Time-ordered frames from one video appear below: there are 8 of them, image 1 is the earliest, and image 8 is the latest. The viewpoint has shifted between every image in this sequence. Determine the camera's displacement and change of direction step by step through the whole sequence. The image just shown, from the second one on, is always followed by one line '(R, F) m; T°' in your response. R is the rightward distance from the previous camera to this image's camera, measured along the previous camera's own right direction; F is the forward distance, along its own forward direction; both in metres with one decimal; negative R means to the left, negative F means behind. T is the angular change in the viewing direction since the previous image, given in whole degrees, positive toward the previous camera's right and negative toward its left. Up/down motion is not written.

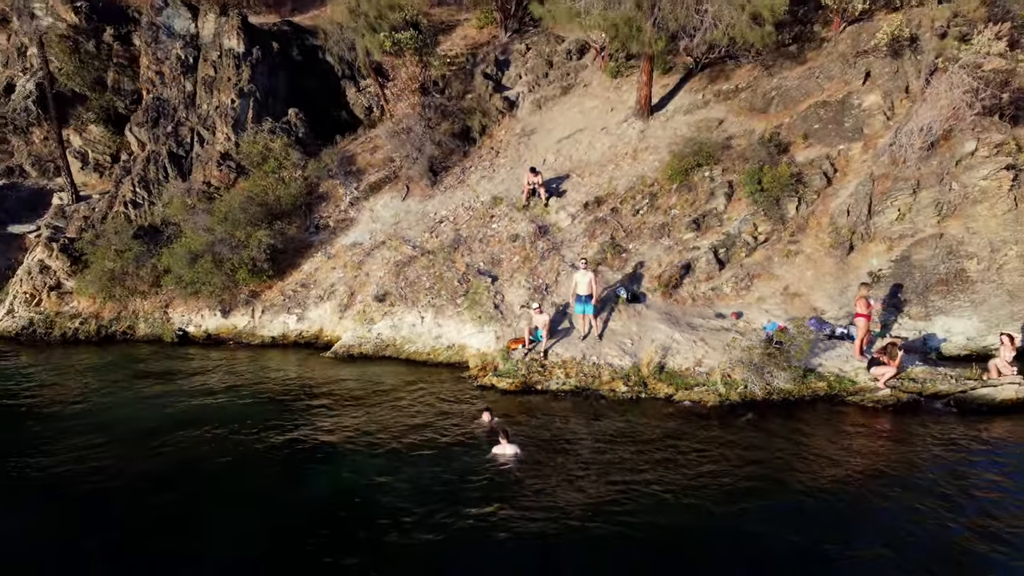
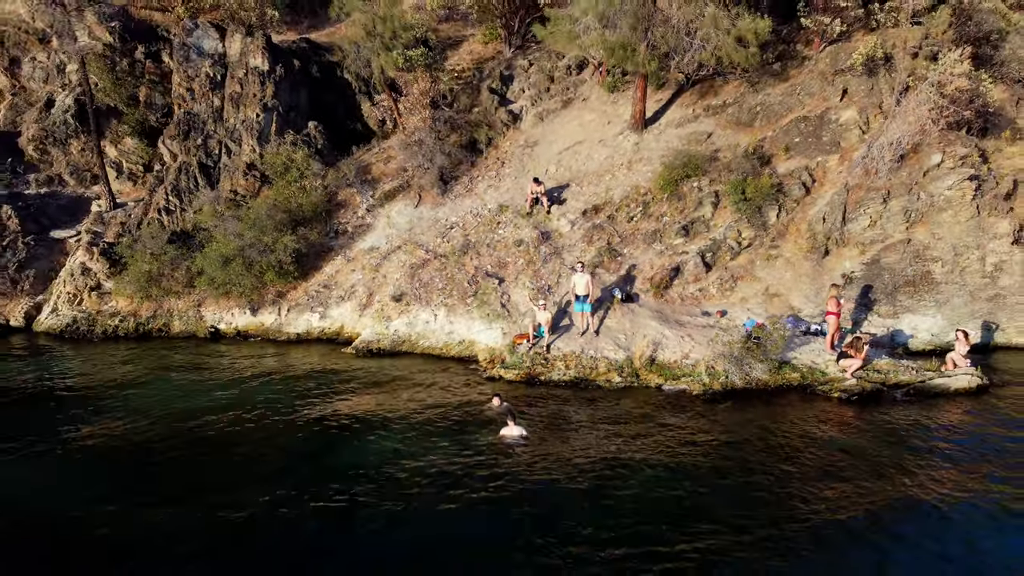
(-0.1, -1.5) m; 0°
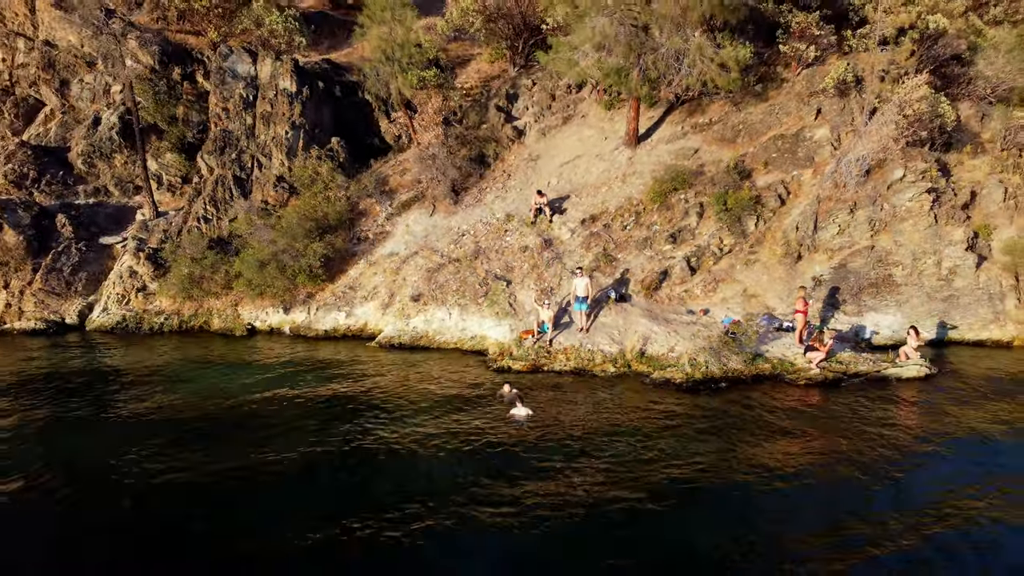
(-0.2, -2.0) m; 0°
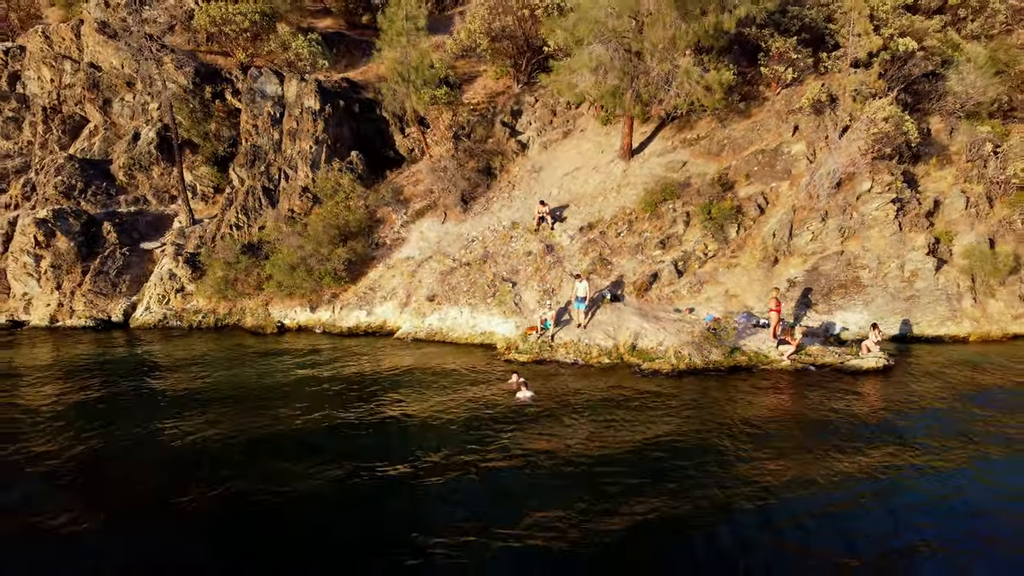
(-0.2, -2.1) m; 0°
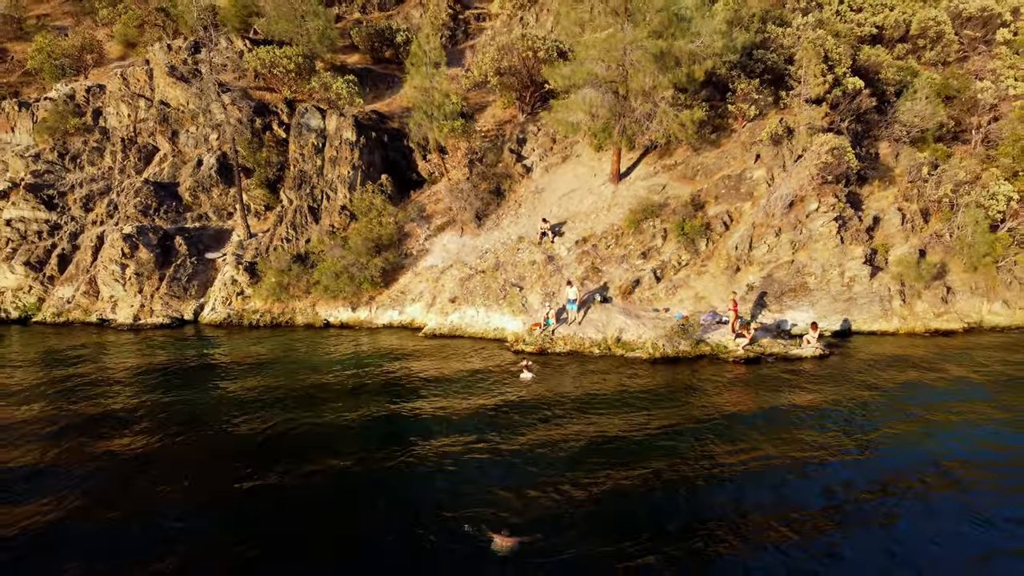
(-0.3, -4.4) m; 0°
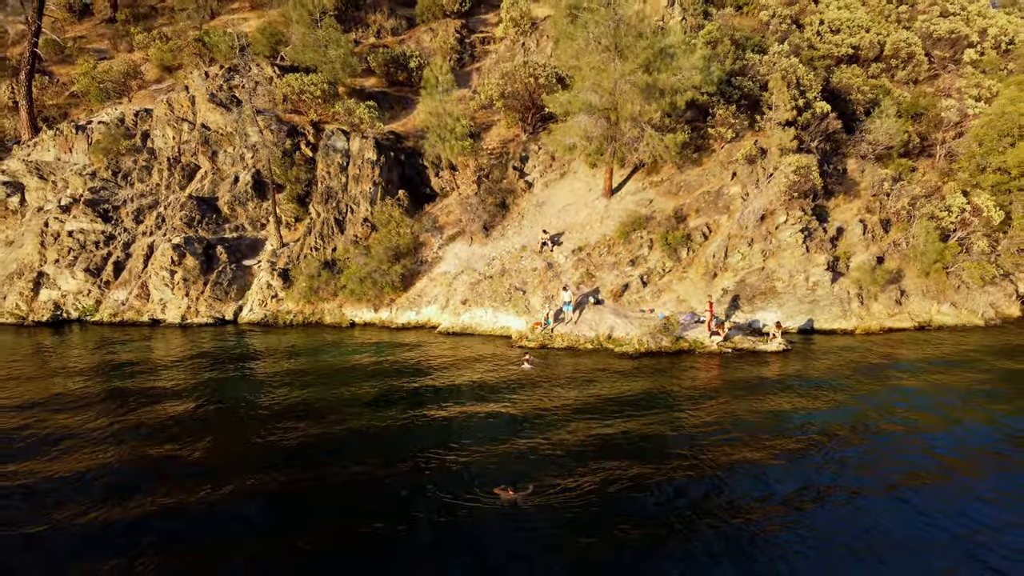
(-0.2, -3.5) m; 0°
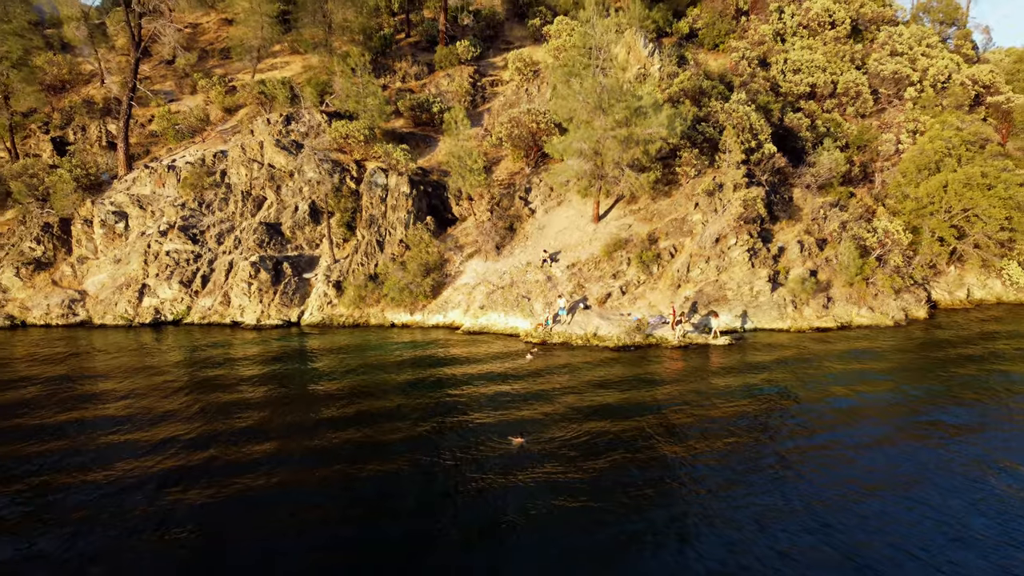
(-0.5, -7.8) m; 0°
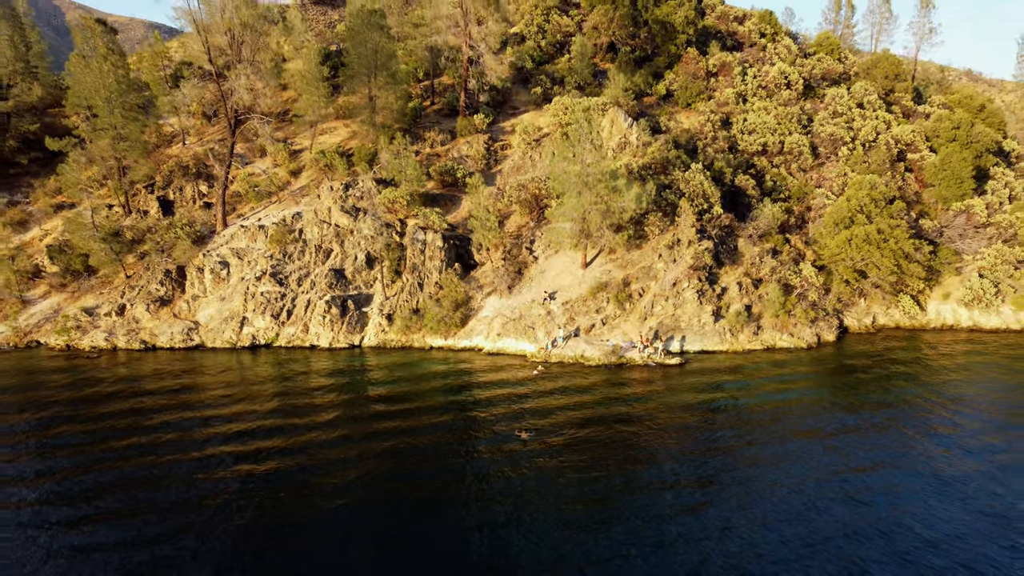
(-0.8, -12.6) m; 0°
